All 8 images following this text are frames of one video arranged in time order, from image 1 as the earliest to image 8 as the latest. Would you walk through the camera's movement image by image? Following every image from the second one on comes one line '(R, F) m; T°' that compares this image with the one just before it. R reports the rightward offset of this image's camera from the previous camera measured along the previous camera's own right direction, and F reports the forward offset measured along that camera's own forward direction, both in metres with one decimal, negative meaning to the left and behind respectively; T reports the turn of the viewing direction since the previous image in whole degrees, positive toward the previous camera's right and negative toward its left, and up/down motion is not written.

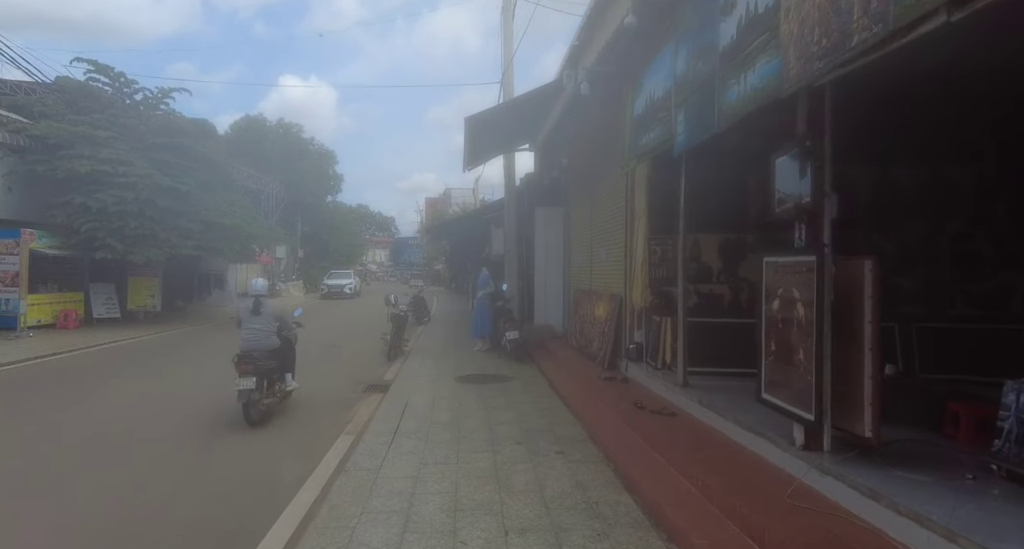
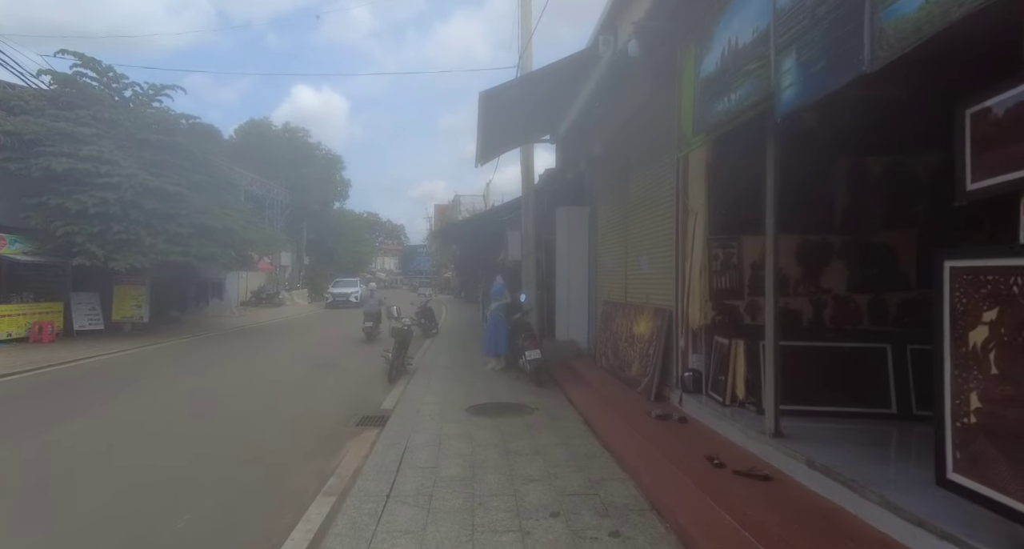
(-0.2, +1.4) m; -1°
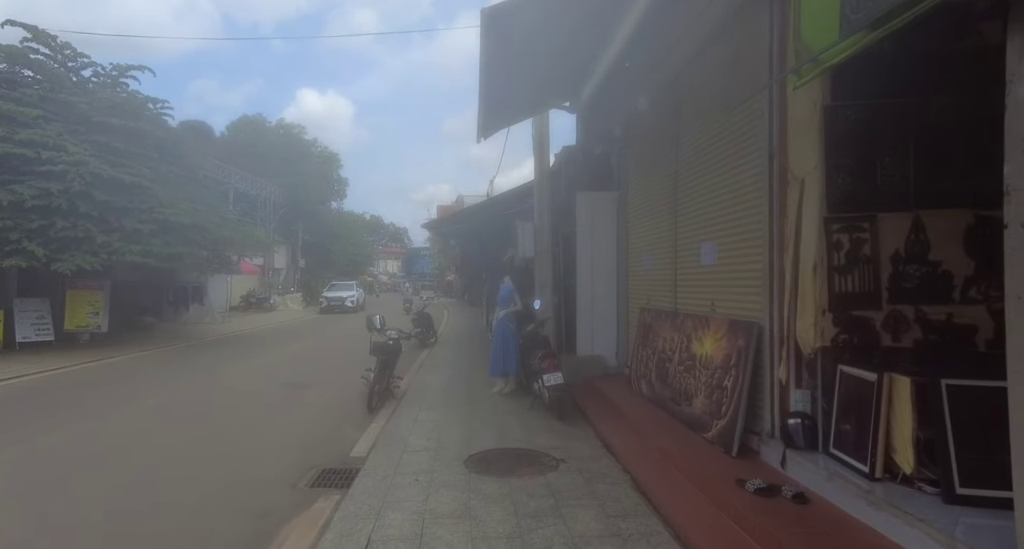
(-0.1, +2.0) m; 0°
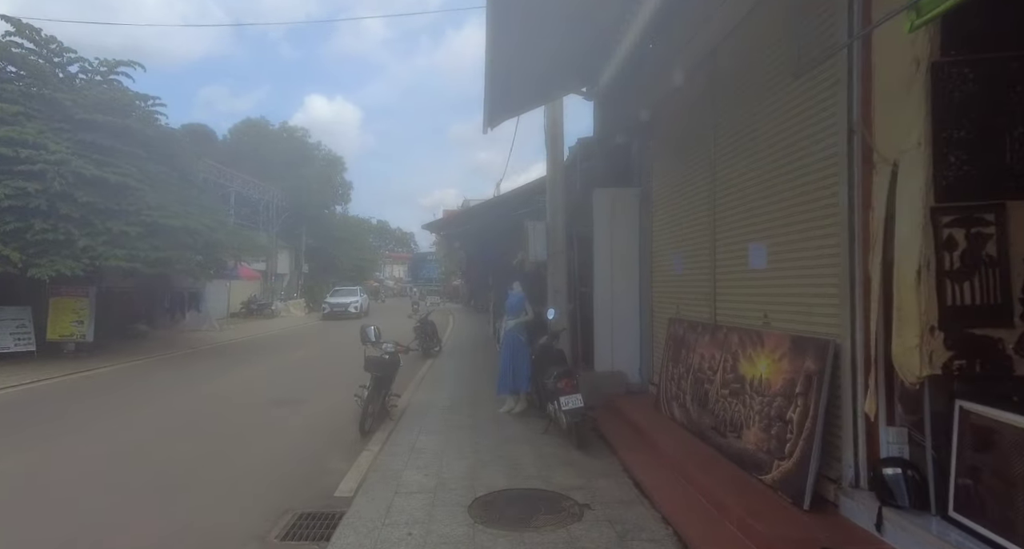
(0.0, +0.9) m; -1°
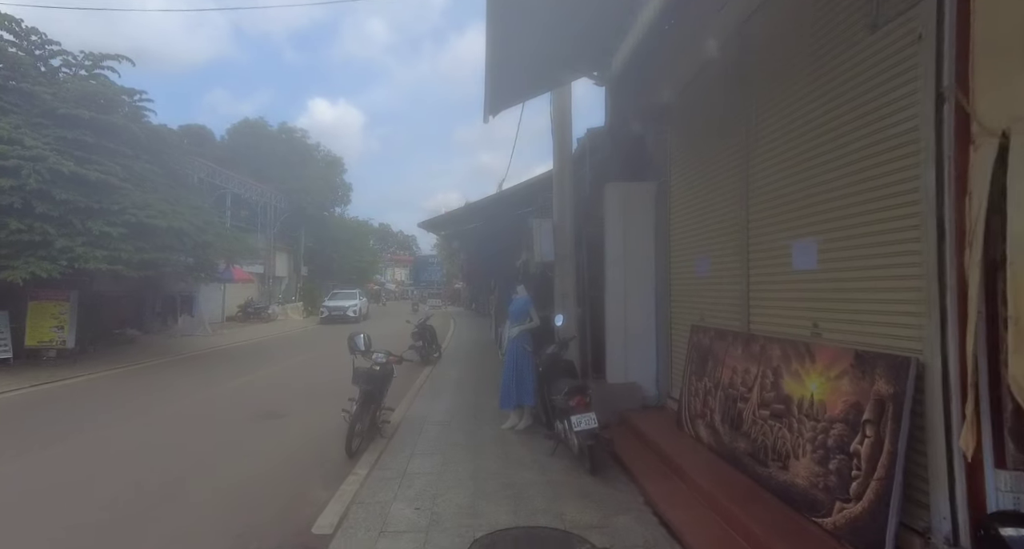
(0.0, +0.7) m; 0°
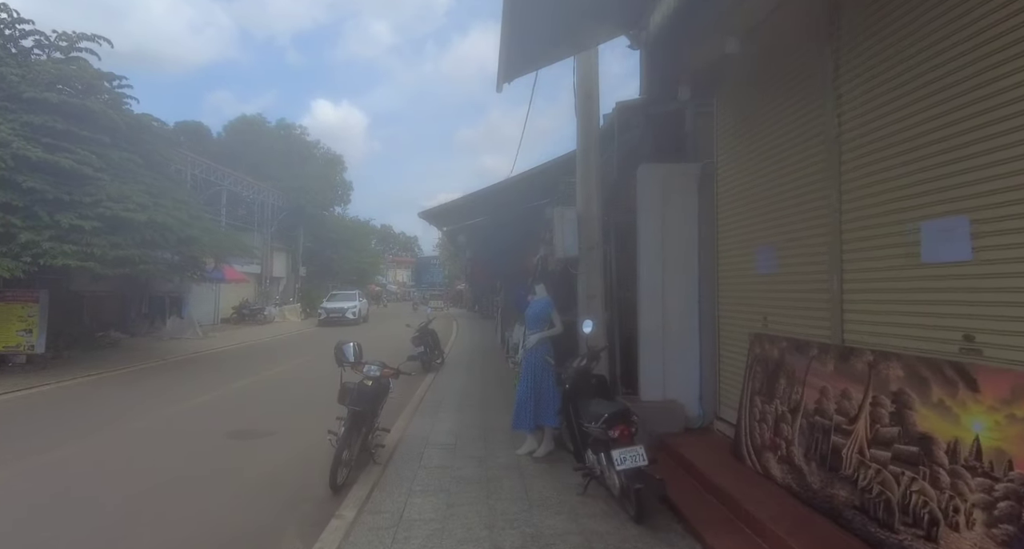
(-0.2, +1.1) m; 0°
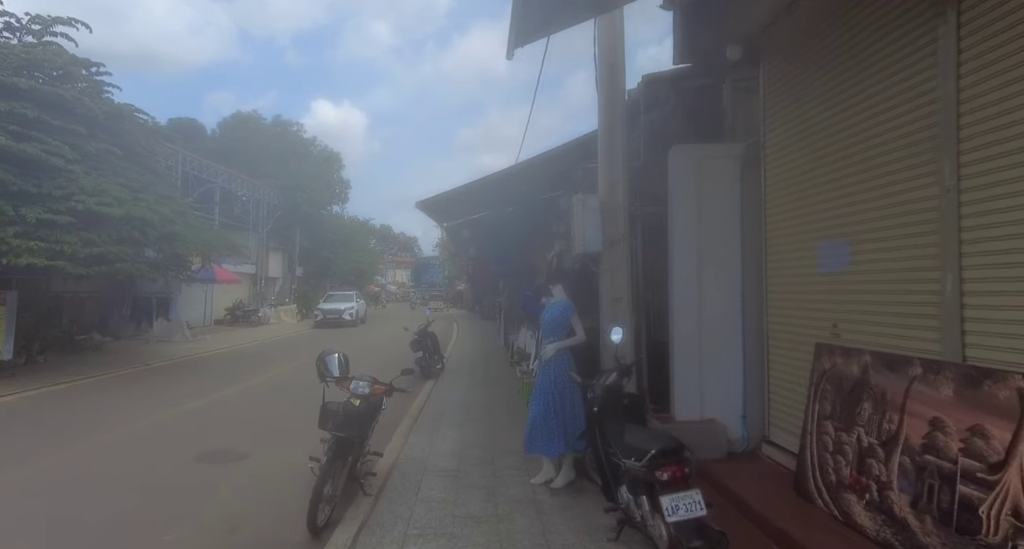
(-0.1, +0.9) m; 0°
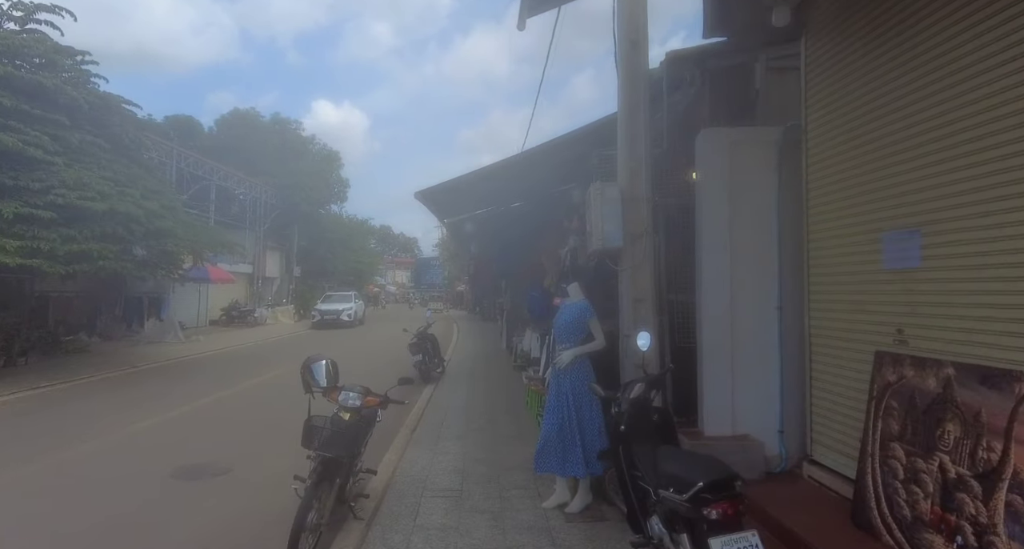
(-0.1, +0.6) m; 0°
